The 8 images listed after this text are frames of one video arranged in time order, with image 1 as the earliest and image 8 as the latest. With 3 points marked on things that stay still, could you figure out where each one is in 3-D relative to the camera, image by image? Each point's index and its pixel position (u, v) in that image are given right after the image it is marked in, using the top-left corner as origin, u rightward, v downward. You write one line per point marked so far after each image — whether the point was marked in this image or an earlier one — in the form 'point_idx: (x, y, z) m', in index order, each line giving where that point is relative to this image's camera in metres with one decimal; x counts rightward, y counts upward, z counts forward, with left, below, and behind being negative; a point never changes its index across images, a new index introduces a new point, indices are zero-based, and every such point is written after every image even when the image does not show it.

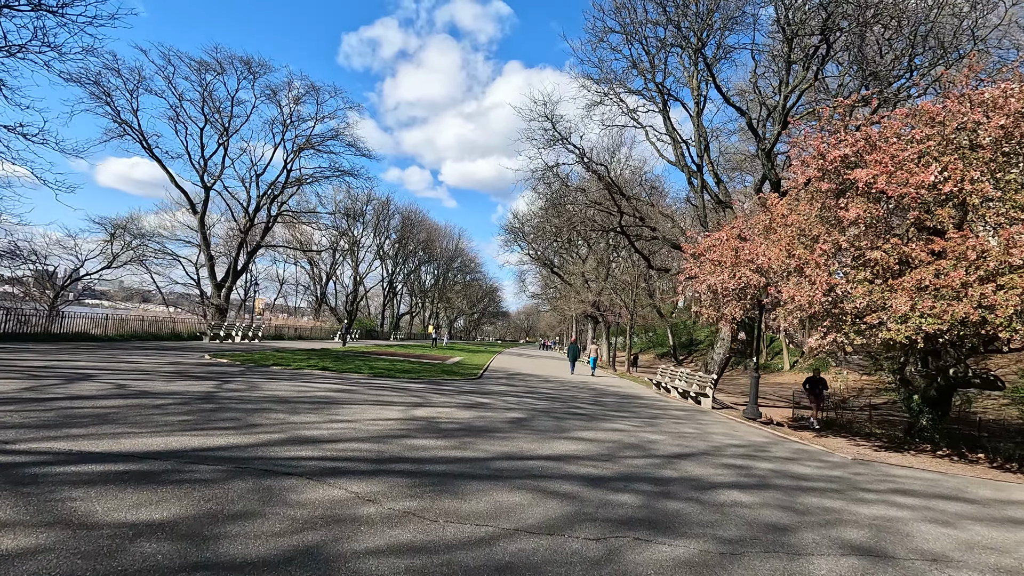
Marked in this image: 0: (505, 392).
0: (-0.2, -2.6, +13.9) m
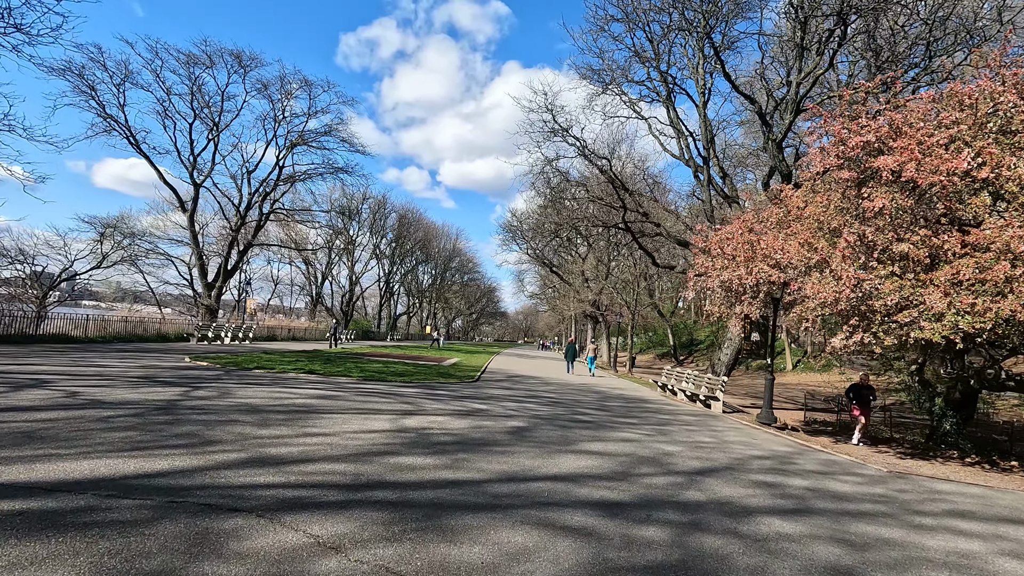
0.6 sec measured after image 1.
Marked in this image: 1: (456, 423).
0: (-0.2, -2.6, +13.0) m
1: (-0.8, -2.1, +8.4) m
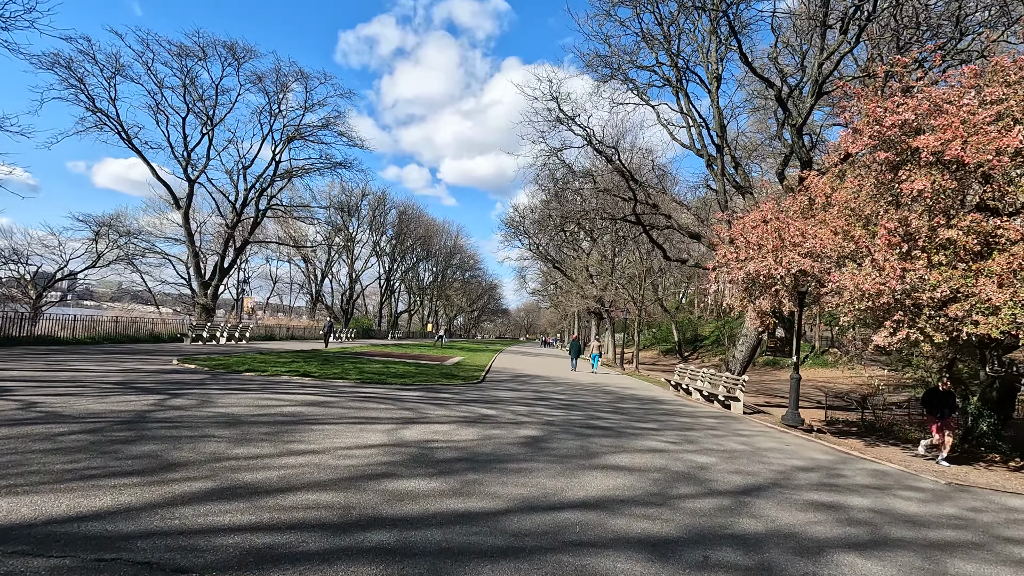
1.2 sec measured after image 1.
0: (0.0, -2.5, +12.2) m
1: (-0.7, -2.0, +7.5) m
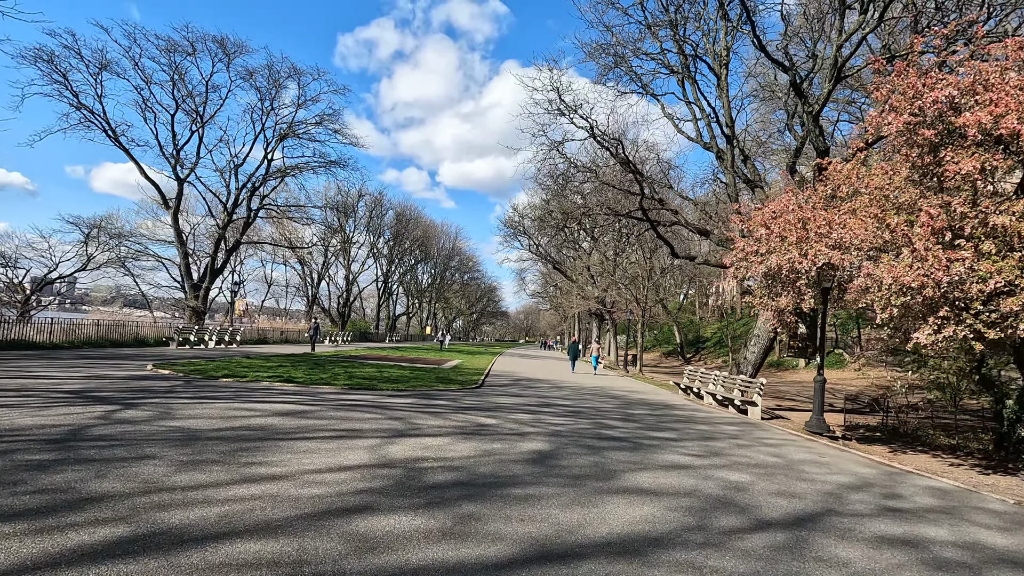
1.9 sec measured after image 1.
0: (+0.1, -2.4, +11.1) m
1: (-0.6, -1.9, +6.5) m
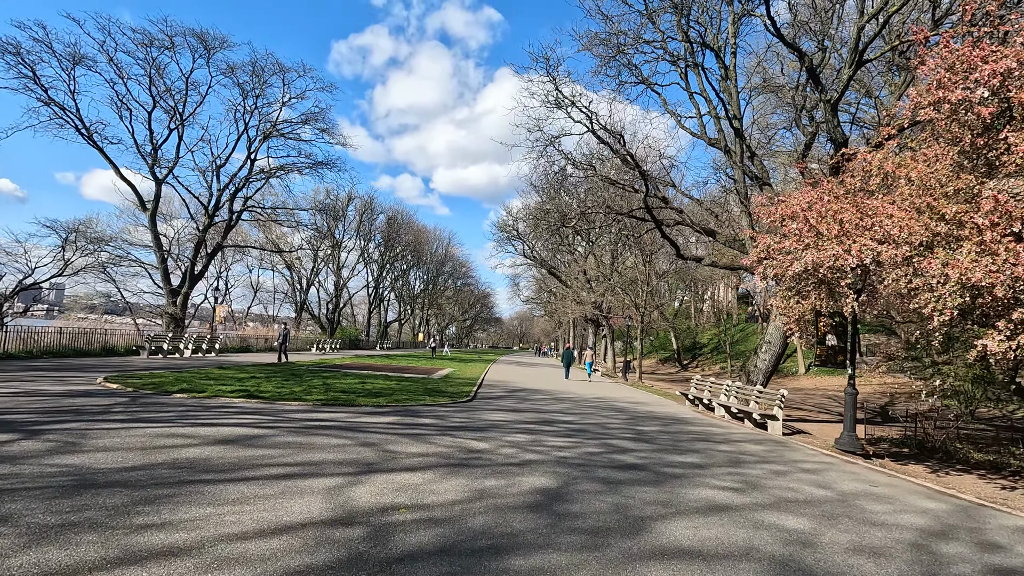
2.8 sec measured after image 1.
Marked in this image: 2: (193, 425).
0: (0.0, -2.4, +9.8) m
1: (-0.6, -1.9, +5.1) m
2: (-4.0, -1.7, +7.0) m
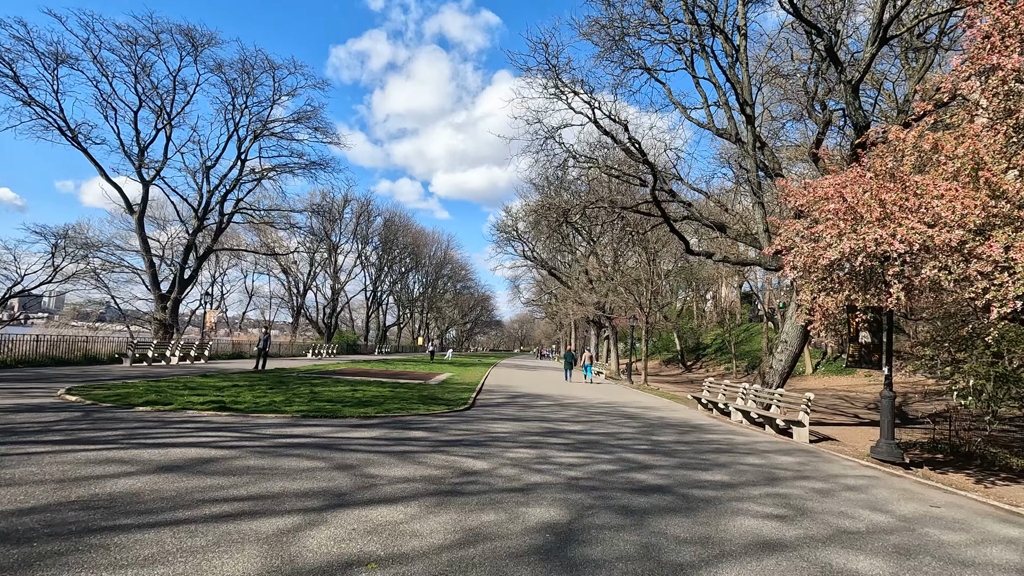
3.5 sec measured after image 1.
0: (0.0, -2.4, +8.7) m
1: (-0.6, -1.8, +4.1) m
2: (-4.0, -1.7, +6.0) m
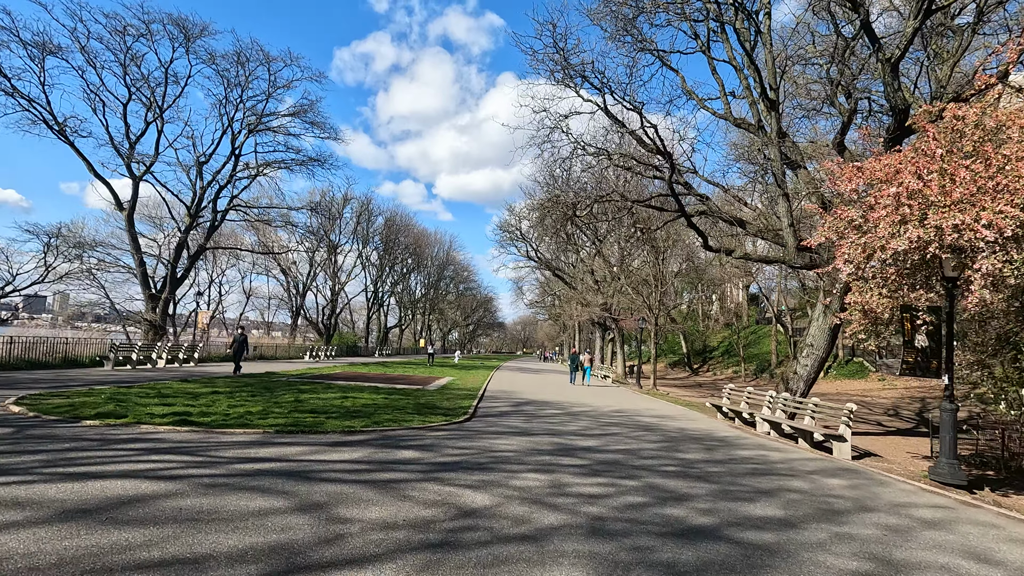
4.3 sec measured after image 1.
0: (+0.1, -2.3, +7.5) m
1: (-0.6, -1.7, +2.9) m
2: (-3.9, -1.6, +4.8) m
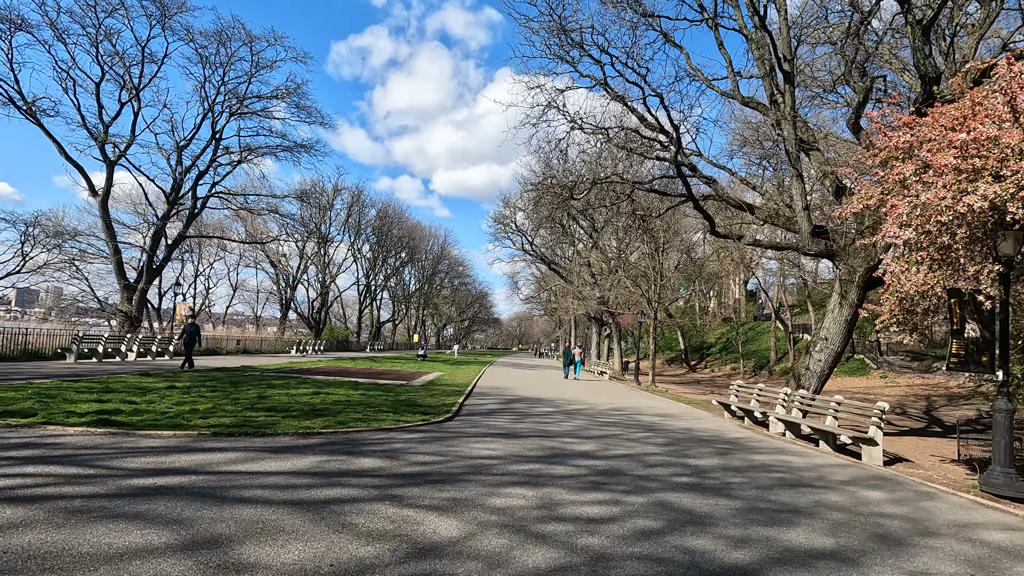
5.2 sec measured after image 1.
0: (-0.1, -2.0, +6.3) m
1: (-0.7, -1.5, +1.6) m
2: (-4.1, -1.3, +3.5) m
